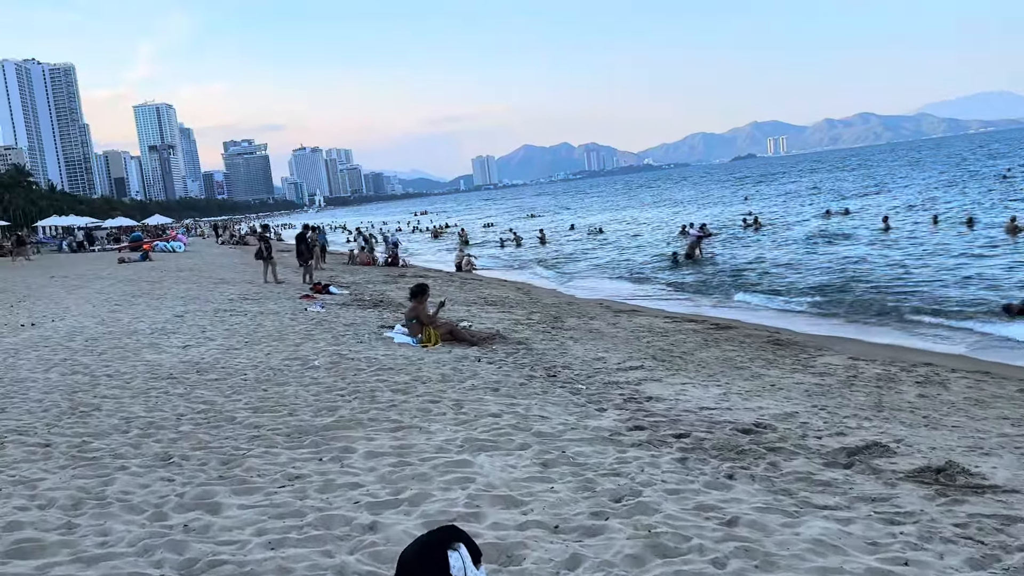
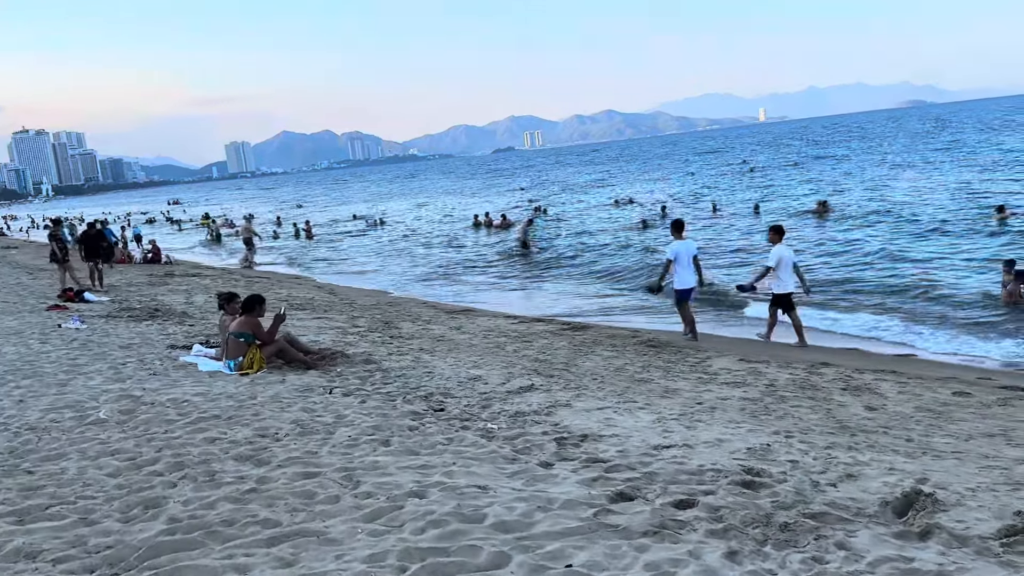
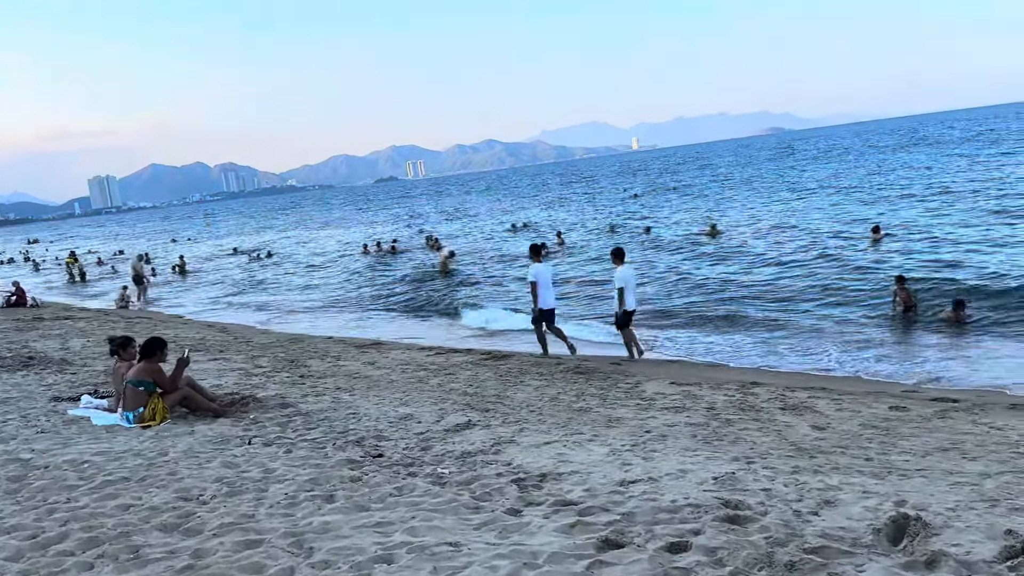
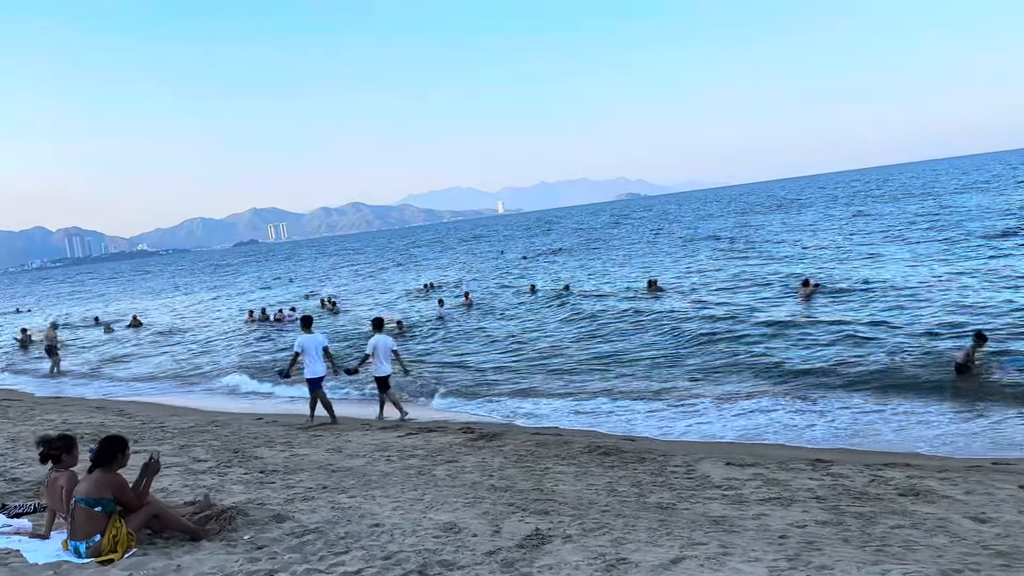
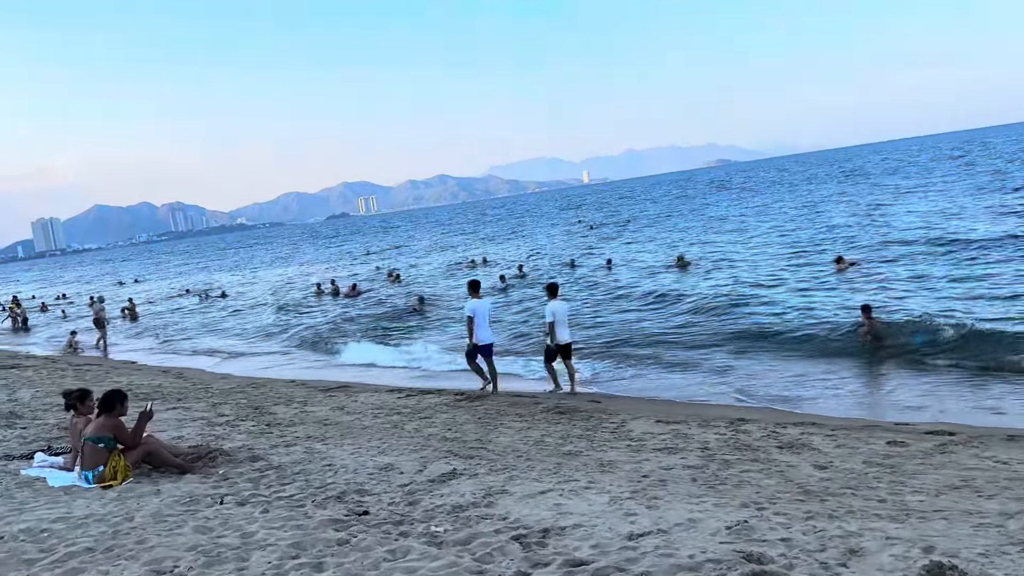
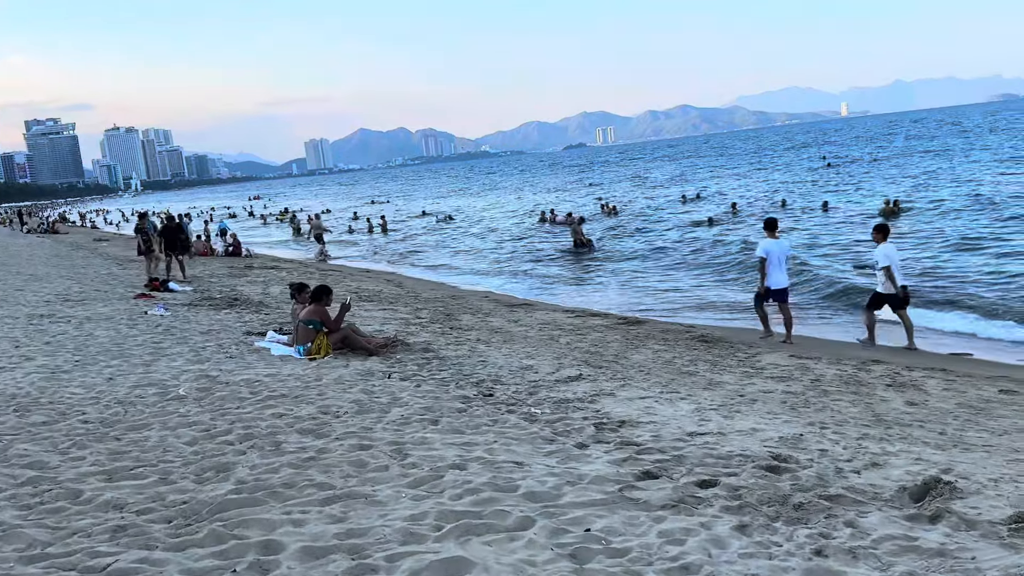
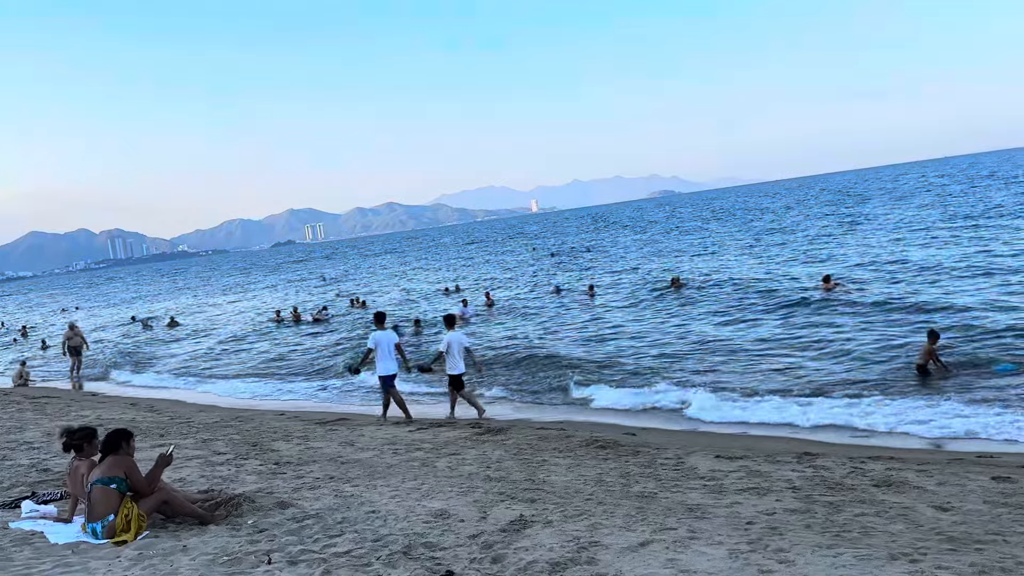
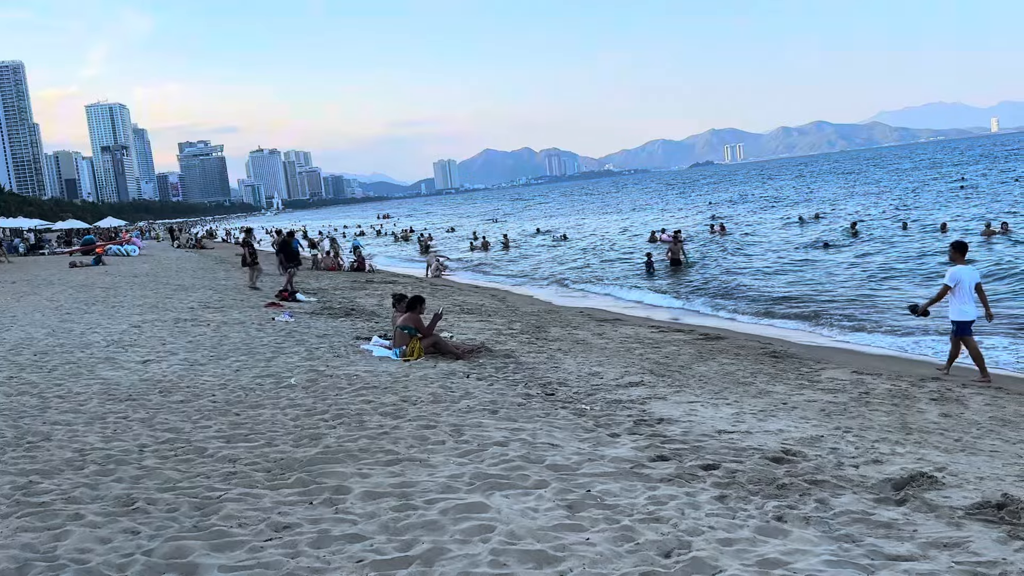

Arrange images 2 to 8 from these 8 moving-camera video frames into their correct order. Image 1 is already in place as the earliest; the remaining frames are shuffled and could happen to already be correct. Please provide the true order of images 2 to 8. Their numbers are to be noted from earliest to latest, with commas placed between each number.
8, 6, 2, 3, 5, 7, 4
